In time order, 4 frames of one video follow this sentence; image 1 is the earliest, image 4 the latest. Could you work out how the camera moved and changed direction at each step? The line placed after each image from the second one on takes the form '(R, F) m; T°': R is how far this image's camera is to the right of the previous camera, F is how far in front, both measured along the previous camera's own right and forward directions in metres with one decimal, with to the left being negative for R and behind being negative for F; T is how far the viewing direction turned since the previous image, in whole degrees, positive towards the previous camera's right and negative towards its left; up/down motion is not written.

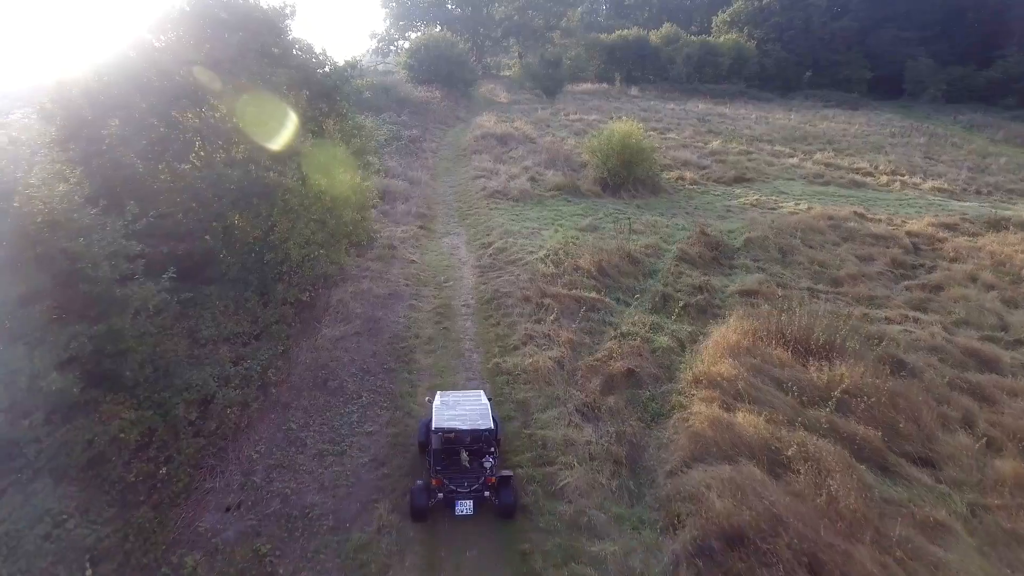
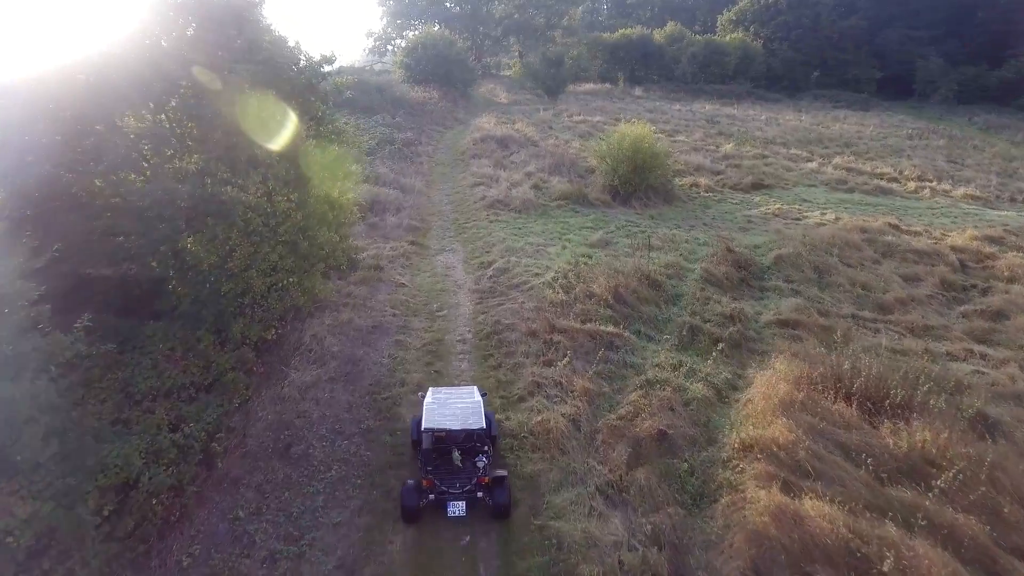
(-0.1, +1.8) m; 0°
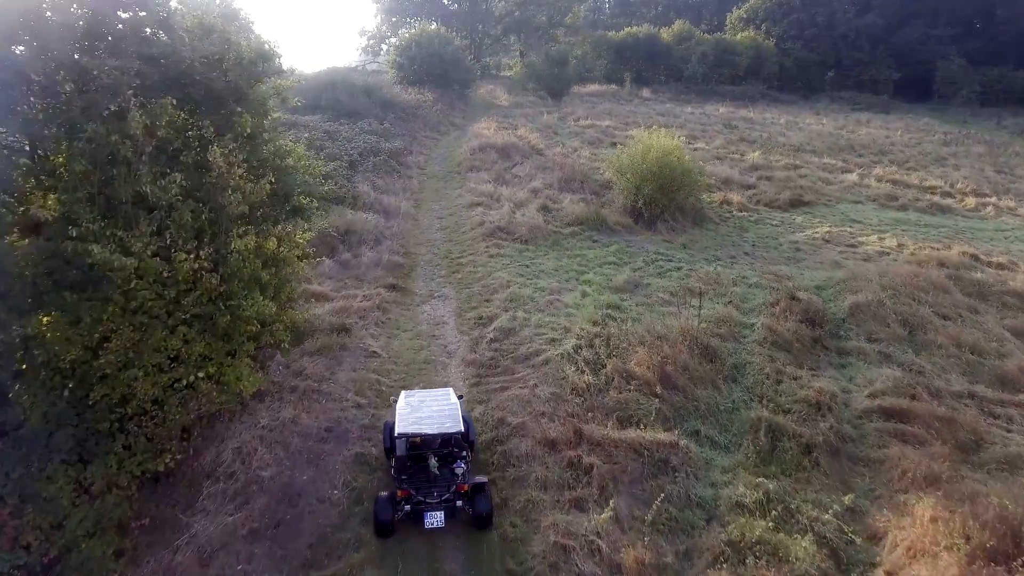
(-0.2, +3.2) m; 0°
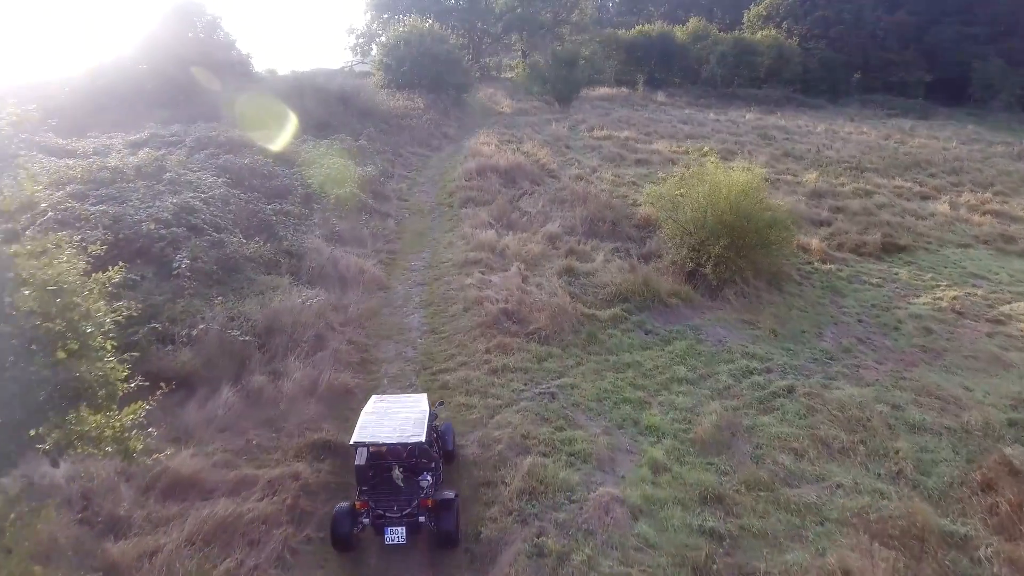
(-0.3, +5.0) m; 0°
